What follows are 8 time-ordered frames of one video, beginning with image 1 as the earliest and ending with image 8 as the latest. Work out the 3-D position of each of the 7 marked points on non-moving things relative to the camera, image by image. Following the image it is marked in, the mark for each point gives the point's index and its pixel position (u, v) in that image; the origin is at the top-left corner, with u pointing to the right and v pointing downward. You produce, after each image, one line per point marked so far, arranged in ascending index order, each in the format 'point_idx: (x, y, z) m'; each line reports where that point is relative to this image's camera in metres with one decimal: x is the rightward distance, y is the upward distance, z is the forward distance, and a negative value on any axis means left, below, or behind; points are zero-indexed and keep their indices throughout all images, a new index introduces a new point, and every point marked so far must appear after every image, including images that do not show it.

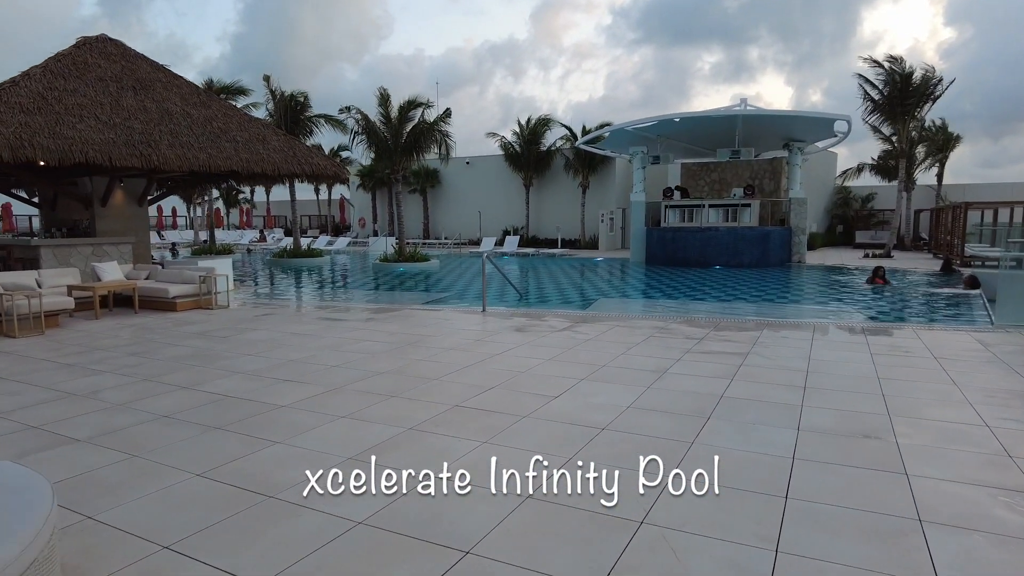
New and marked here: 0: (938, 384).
0: (+2.8, -0.7, +4.4) m
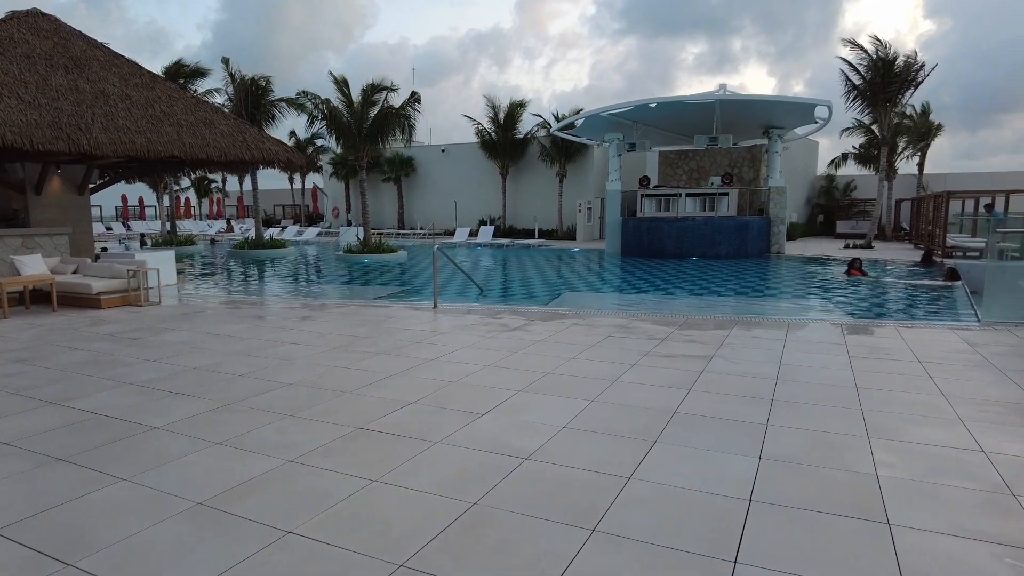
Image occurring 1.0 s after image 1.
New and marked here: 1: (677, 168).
0: (+2.4, -0.6, +3.9) m
1: (+4.8, +3.5, +19.4) m
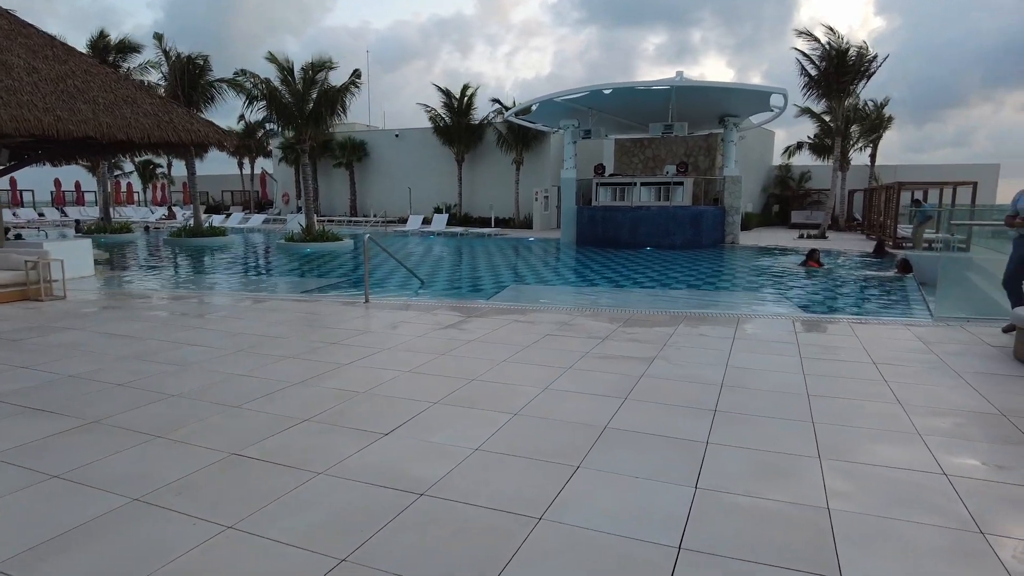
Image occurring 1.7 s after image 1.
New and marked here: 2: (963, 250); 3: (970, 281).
0: (+1.9, -0.6, +3.5) m
1: (+3.5, +3.8, +19.1) m
2: (+4.7, +0.4, +6.9) m
3: (+4.7, +0.1, +6.7) m
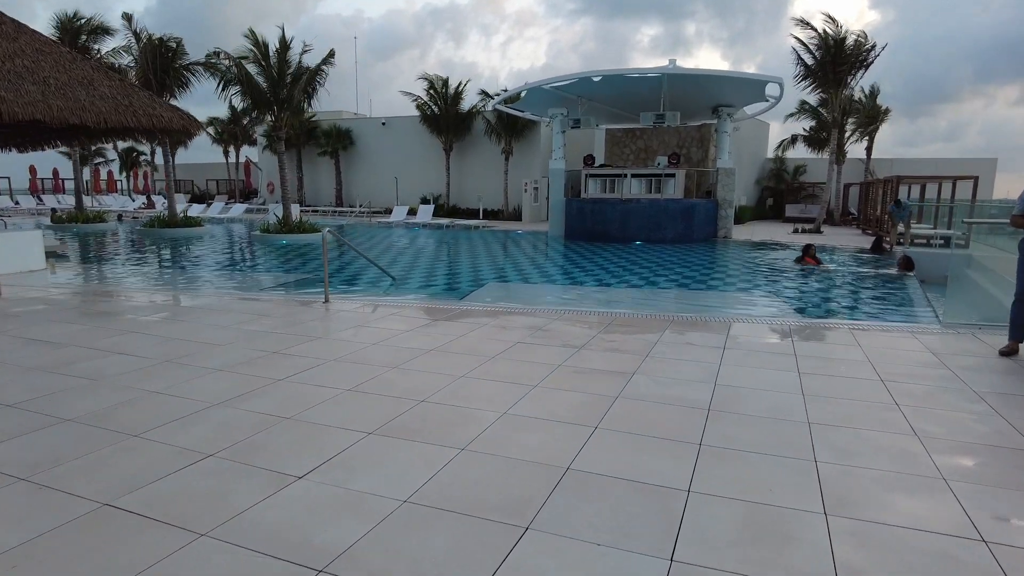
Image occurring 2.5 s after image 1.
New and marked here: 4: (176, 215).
0: (+1.7, -0.7, +3.0) m
1: (+3.1, +4.0, +18.5) m
2: (+4.5, +0.4, +6.4) m
3: (+4.4, 0.0, +6.2) m
4: (-9.9, +2.1, +19.3) m
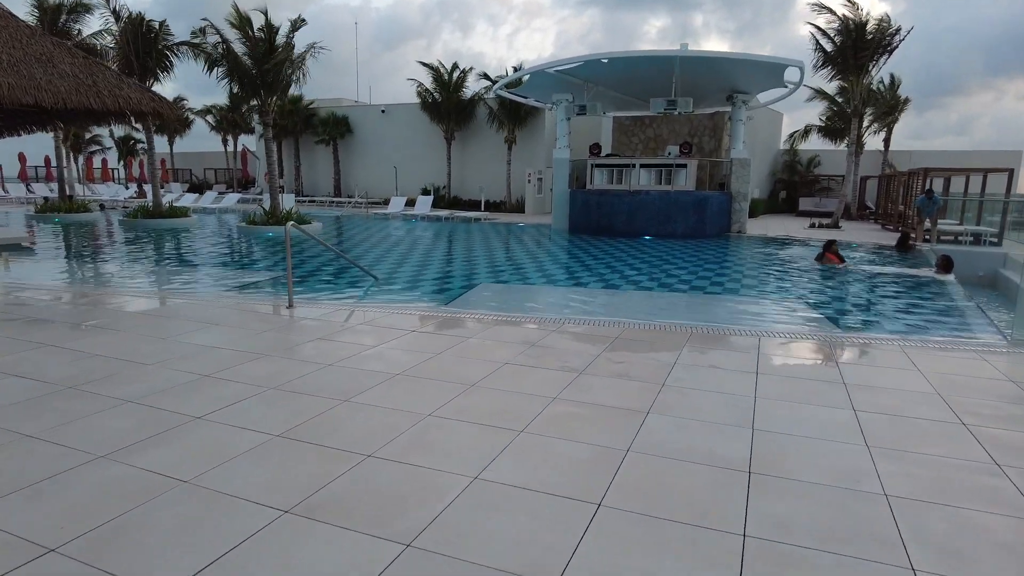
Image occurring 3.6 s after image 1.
0: (+1.6, -0.8, +2.2) m
1: (+3.2, +4.1, +17.6) m
2: (+4.4, +0.3, +5.5) m
3: (+4.3, 0.0, +5.3) m
4: (-9.8, +2.3, +18.5) m
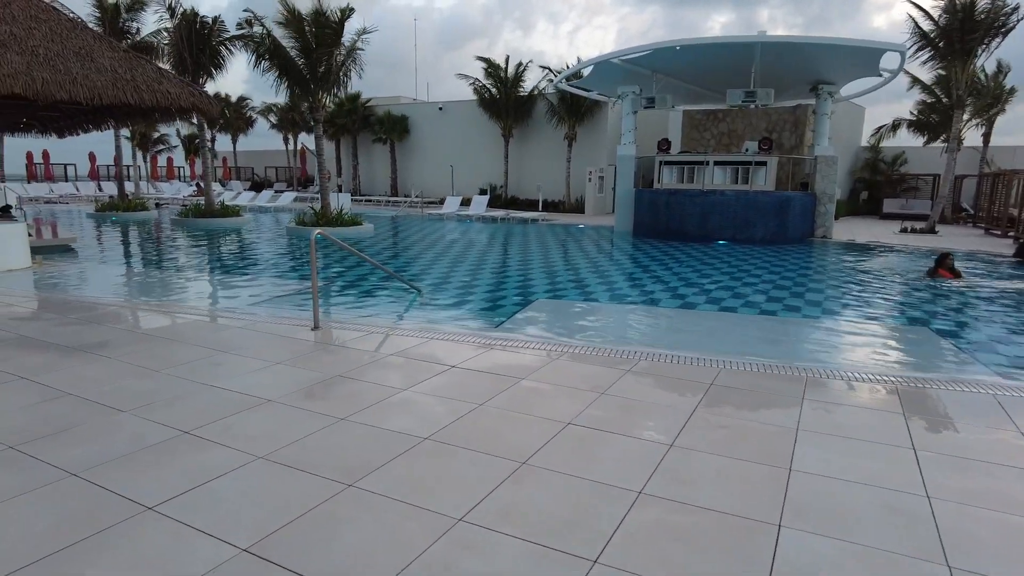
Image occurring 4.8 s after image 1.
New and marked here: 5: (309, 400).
0: (+1.8, -1.0, +1.1) m
1: (+4.7, +3.9, +16.3) m
2: (+4.8, +0.1, +4.2) m
3: (+4.7, -0.2, +4.0) m
4: (-8.2, +2.3, +18.3) m
5: (-1.0, -0.6, +3.4) m
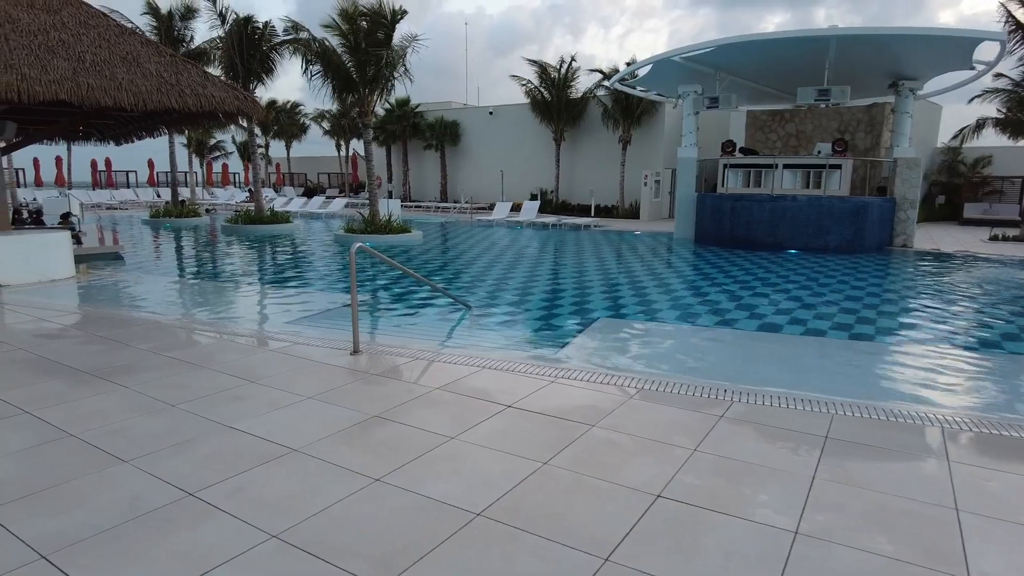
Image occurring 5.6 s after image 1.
0: (+1.9, -1.1, +0.4) m
1: (+6.0, +3.6, +15.3) m
2: (+5.2, -0.1, +3.2) m
3: (+5.1, -0.4, +3.1) m
4: (-6.8, +2.2, +18.3) m
5: (-0.7, -0.7, +2.9) m
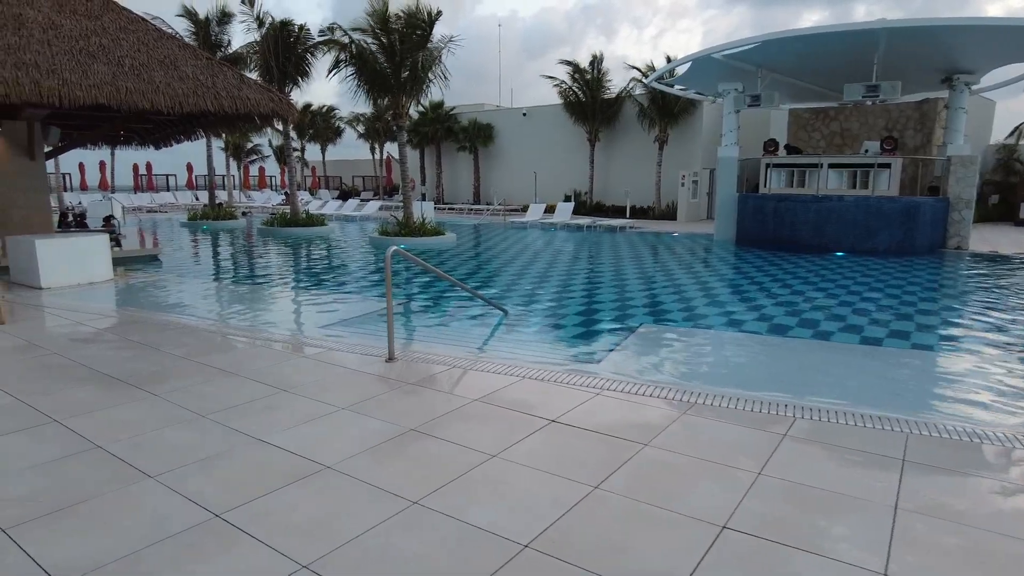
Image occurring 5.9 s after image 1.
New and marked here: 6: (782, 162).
0: (+1.9, -1.1, +0.1) m
1: (+6.8, +3.5, +14.8) m
2: (+5.4, -0.1, +2.7) m
3: (+5.3, -0.5, +2.6) m
4: (-5.8, +2.1, +18.4) m
5: (-0.6, -0.7, +2.7) m
6: (+5.3, +2.4, +12.9) m
